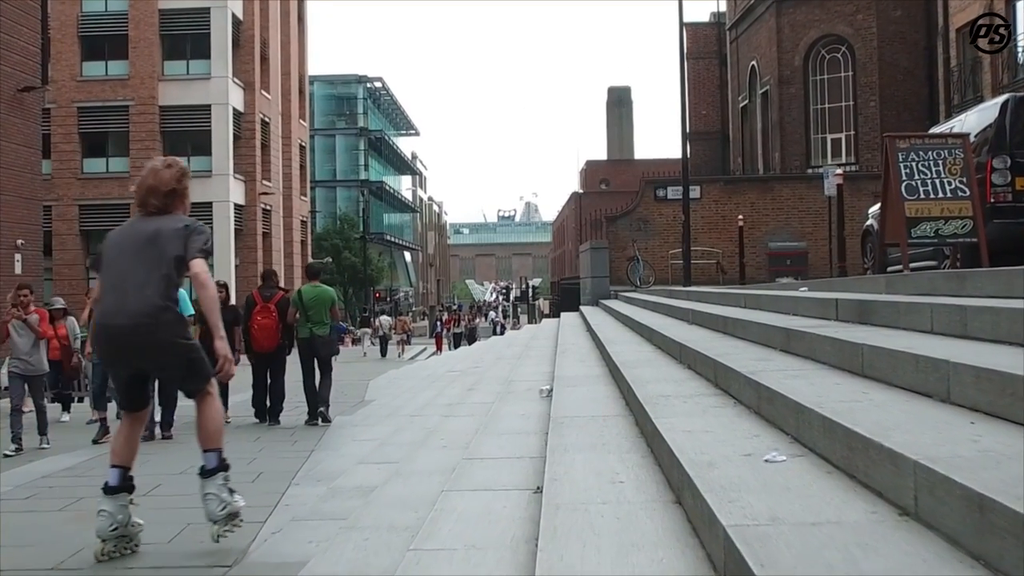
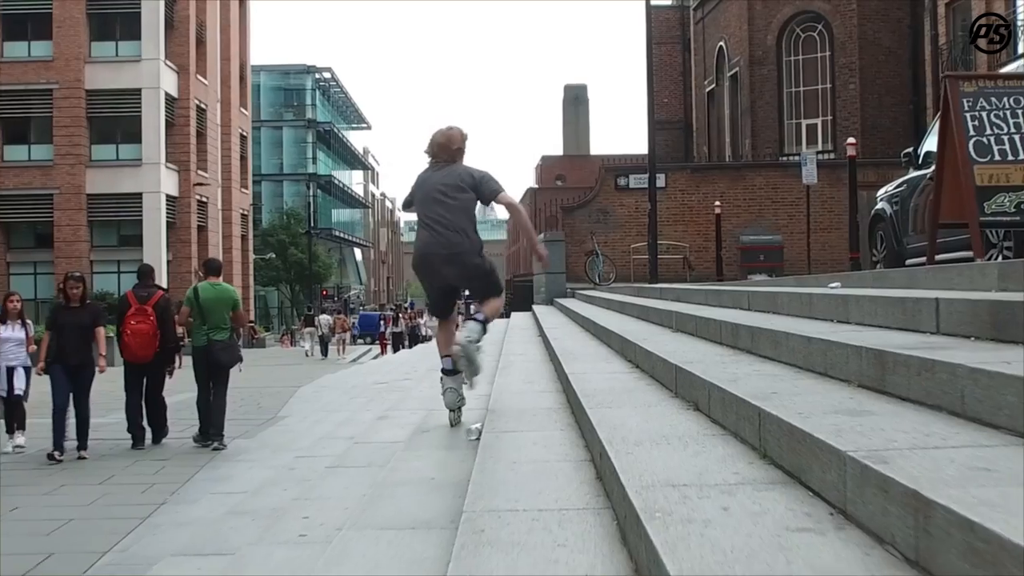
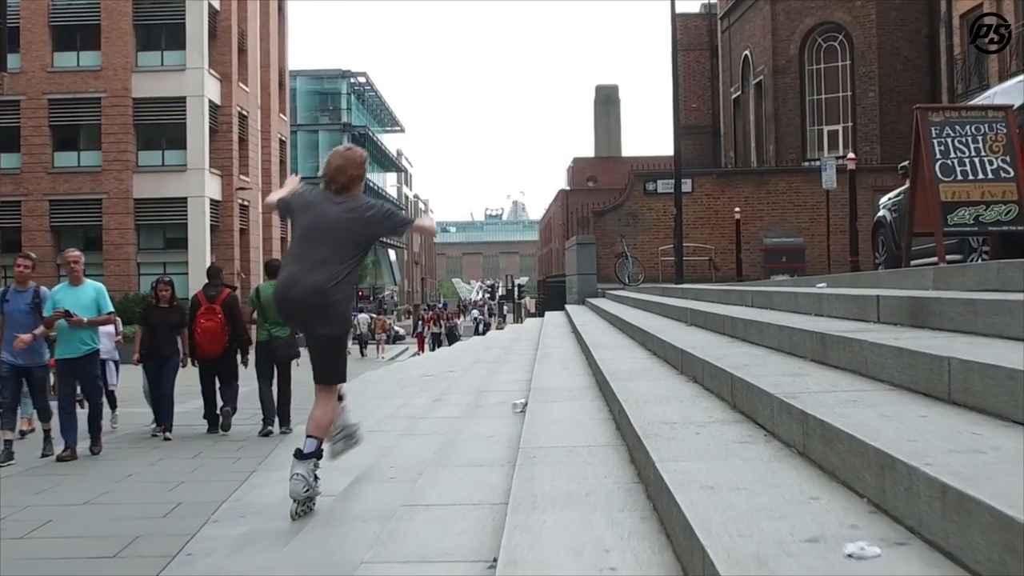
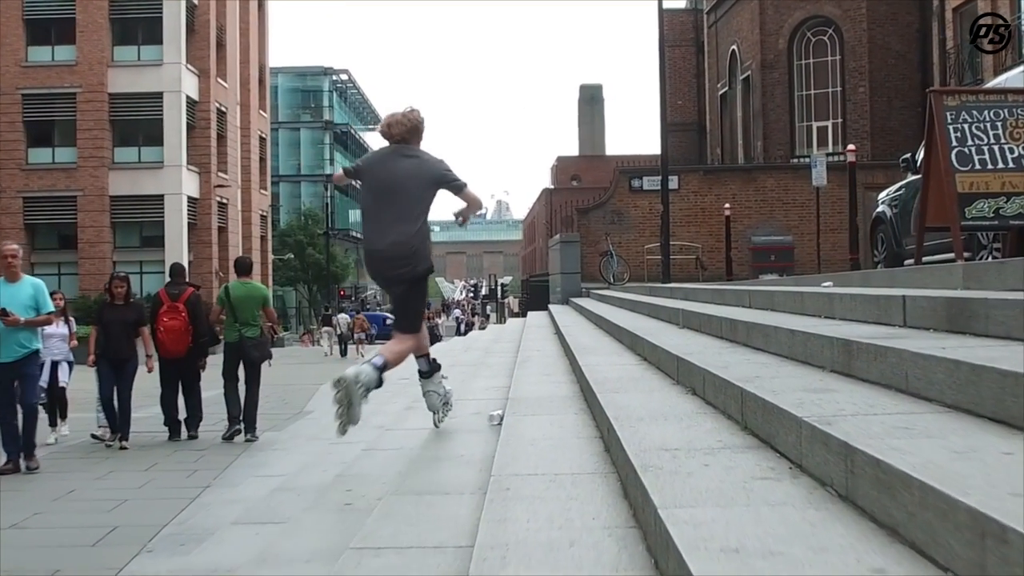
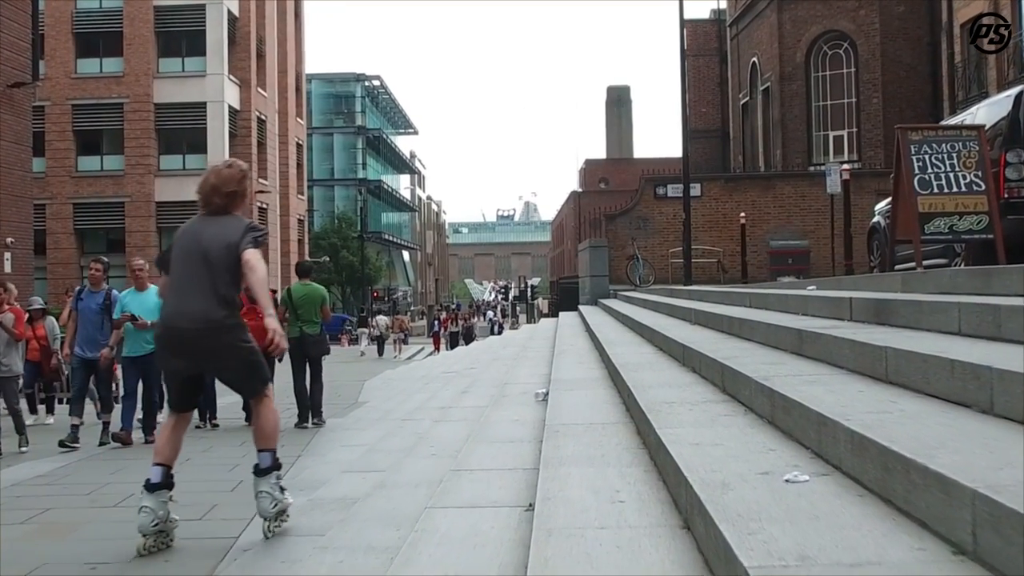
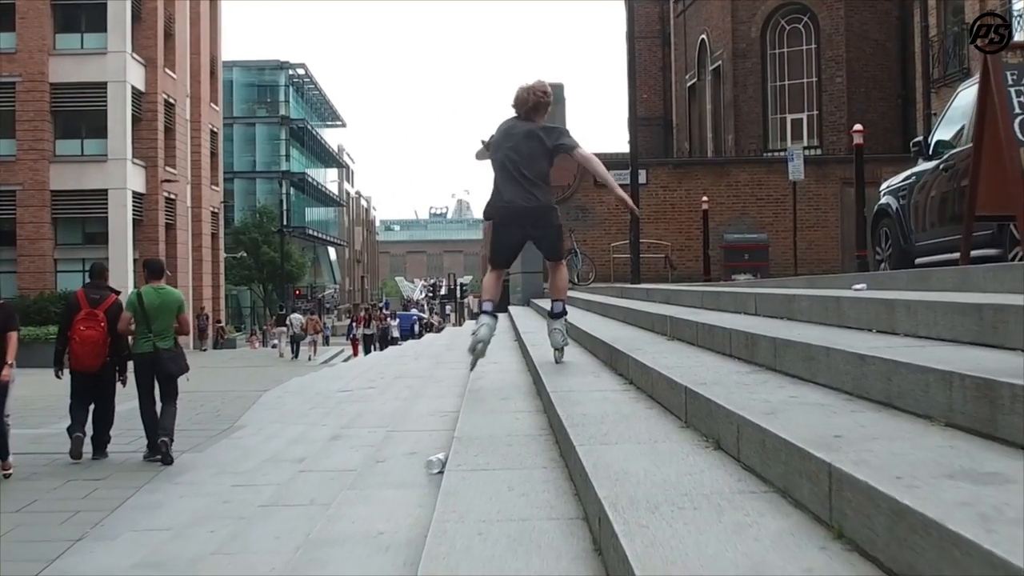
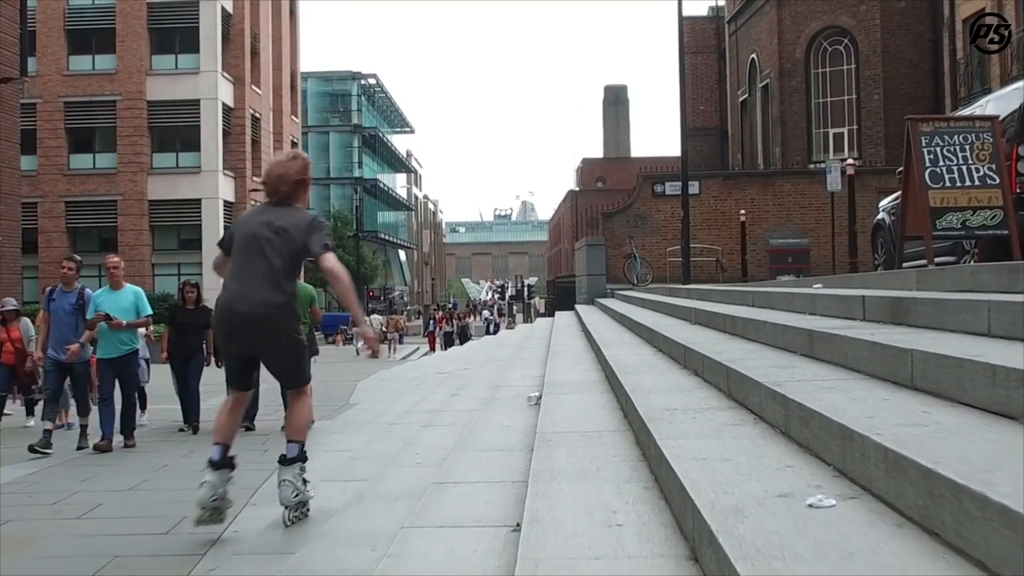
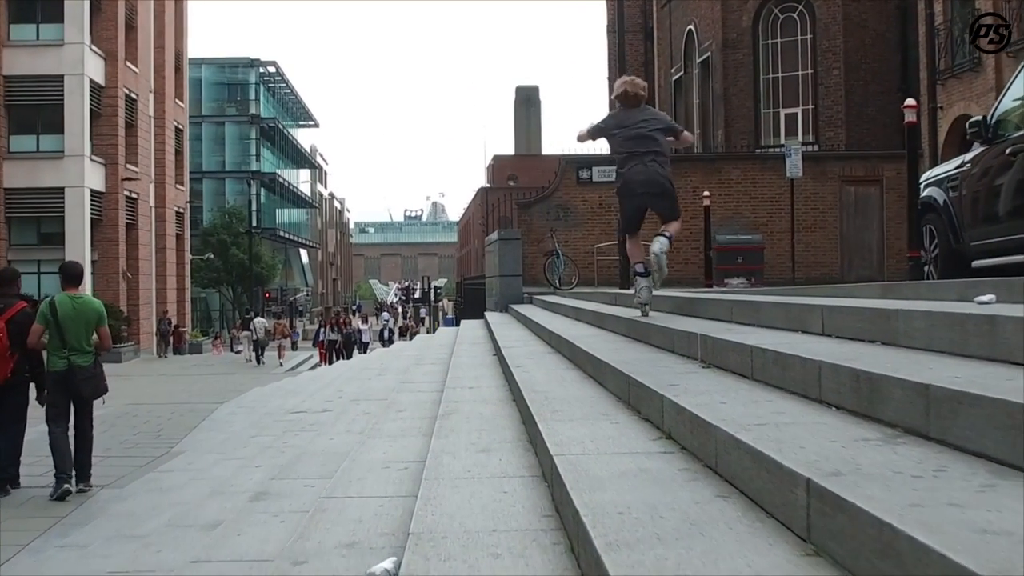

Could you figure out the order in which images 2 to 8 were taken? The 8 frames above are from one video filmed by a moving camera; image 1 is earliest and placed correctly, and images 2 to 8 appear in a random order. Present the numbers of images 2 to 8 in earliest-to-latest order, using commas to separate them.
5, 7, 3, 4, 2, 6, 8
